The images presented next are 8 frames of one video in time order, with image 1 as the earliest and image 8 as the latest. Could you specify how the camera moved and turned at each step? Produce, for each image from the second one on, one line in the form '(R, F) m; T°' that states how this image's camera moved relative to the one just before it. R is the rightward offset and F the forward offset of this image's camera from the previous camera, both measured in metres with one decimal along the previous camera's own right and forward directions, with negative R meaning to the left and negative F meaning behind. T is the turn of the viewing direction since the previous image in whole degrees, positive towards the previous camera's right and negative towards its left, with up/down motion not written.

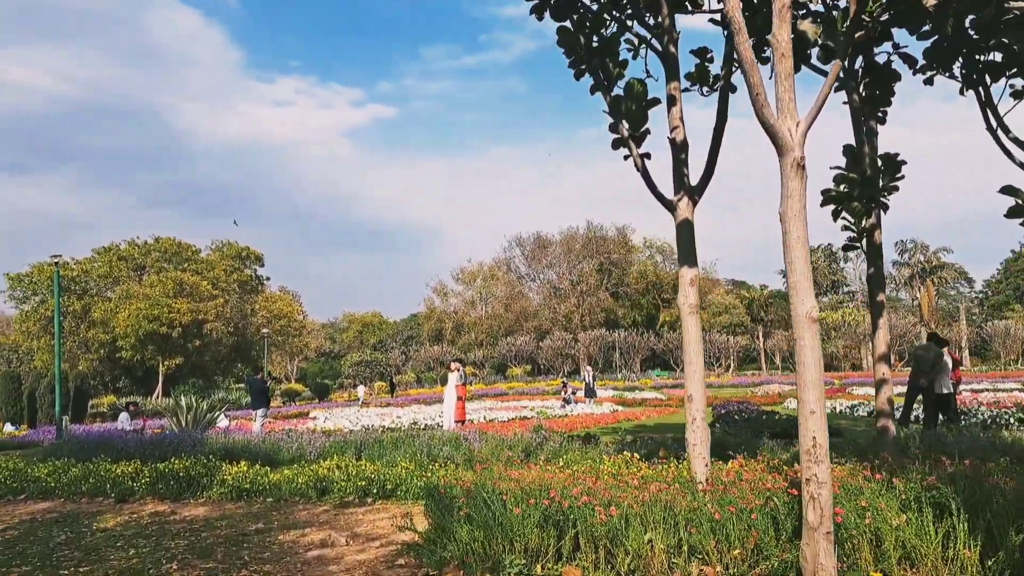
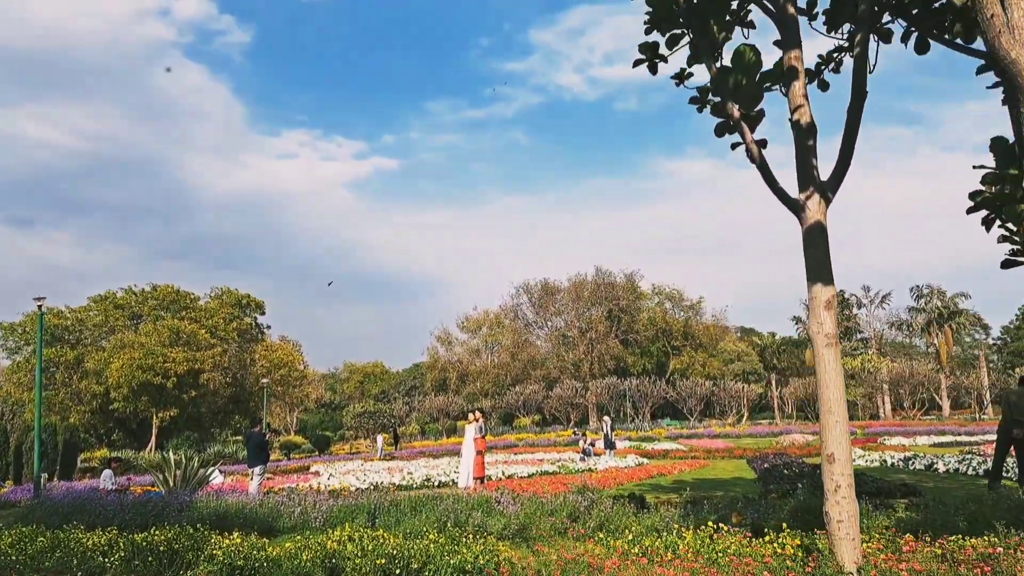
(-0.5, +1.2) m; 0°
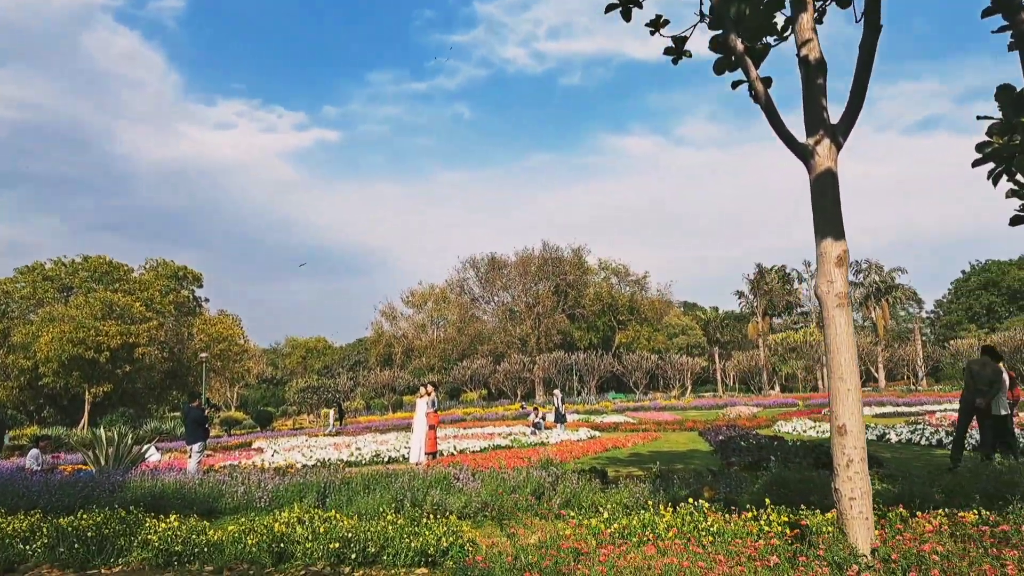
(-0.2, +0.5) m; +5°
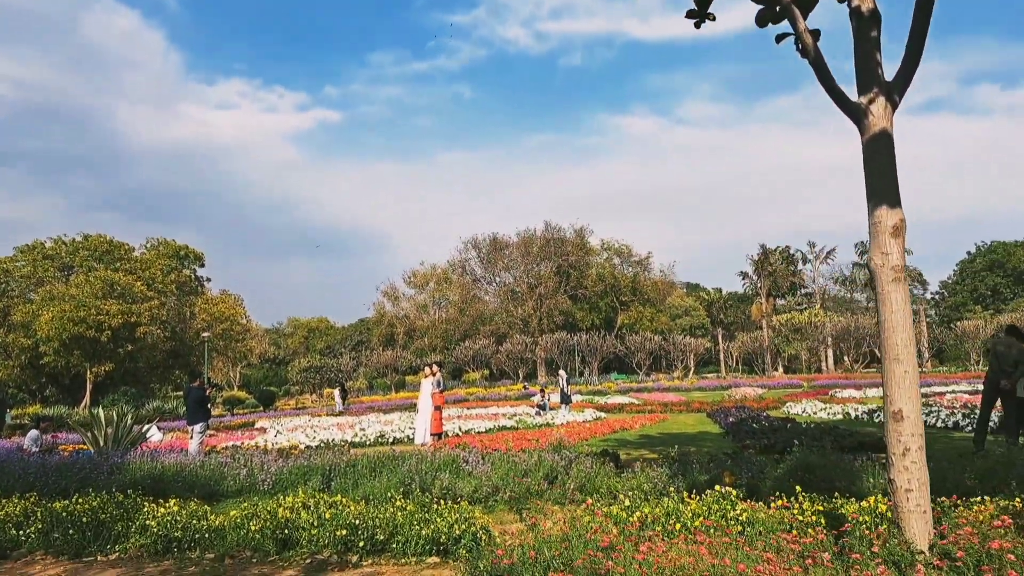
(-0.1, +0.3) m; 0°
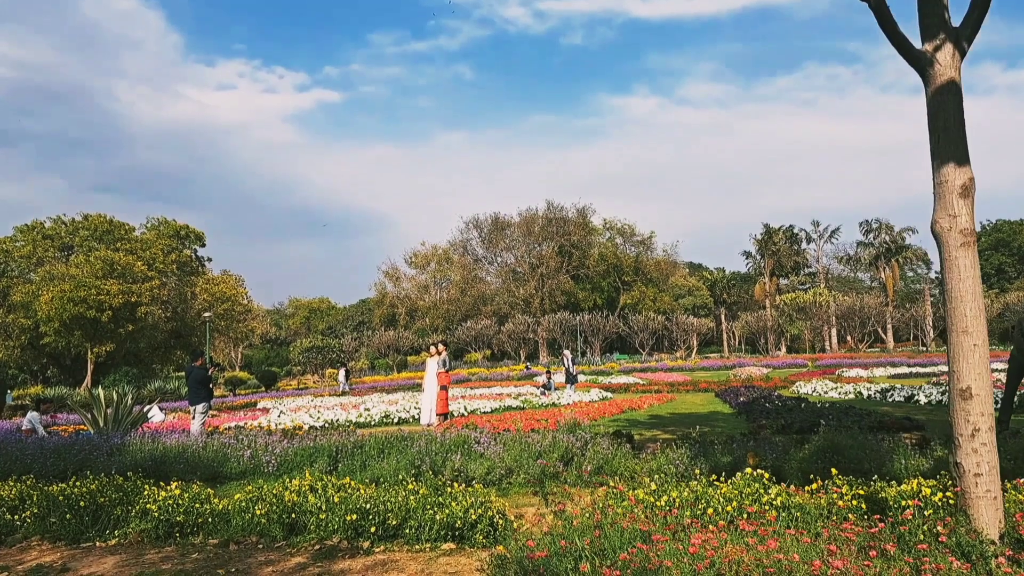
(-0.1, +0.3) m; 0°
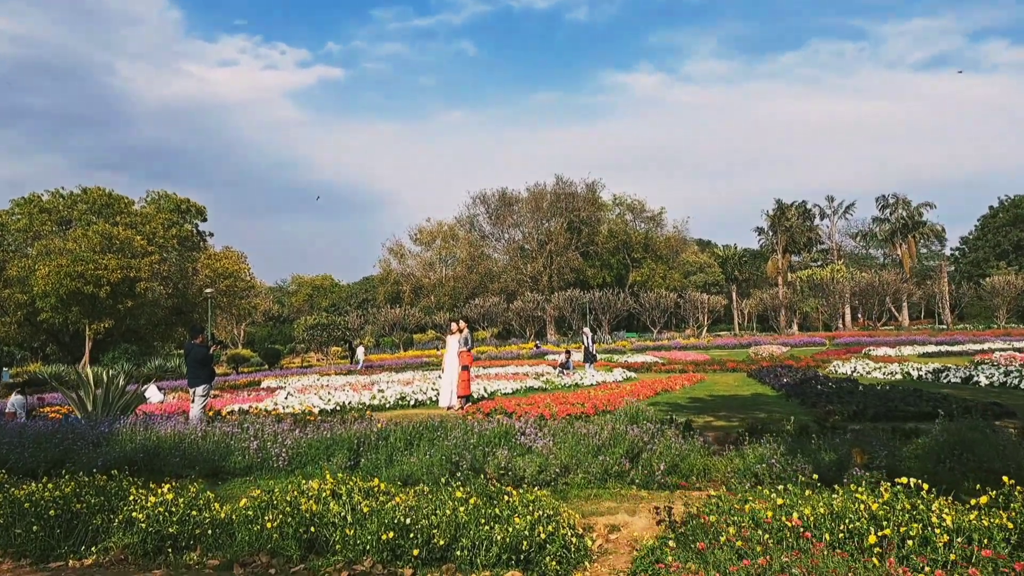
(-0.5, +1.1) m; 0°
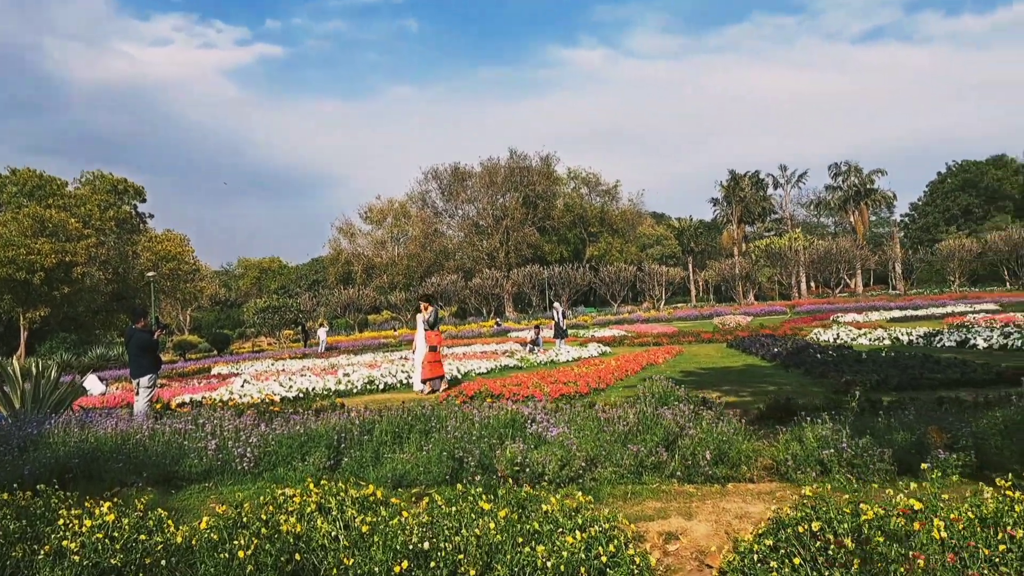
(-0.4, +0.9) m; +4°
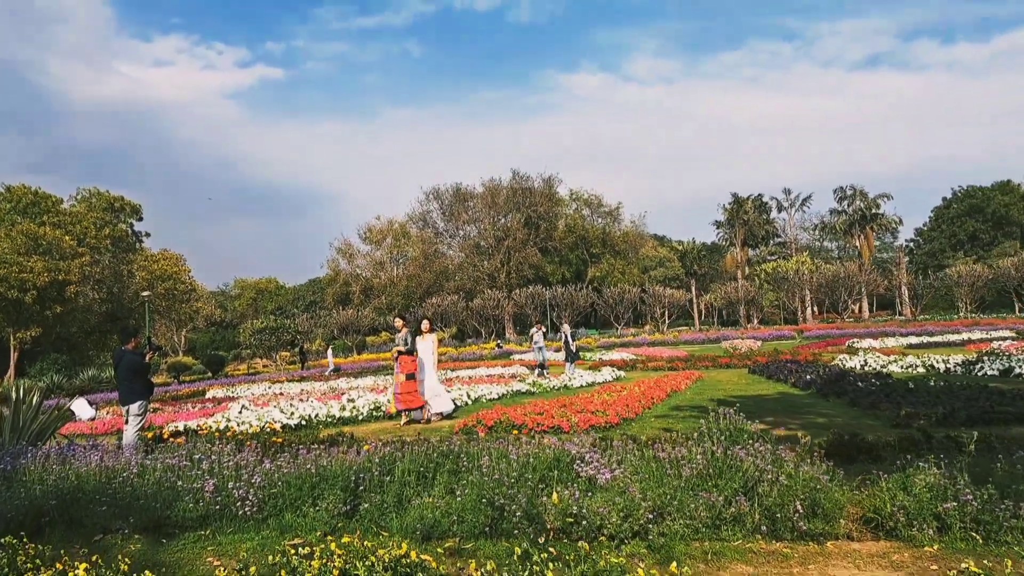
(-0.3, +0.7) m; 0°
